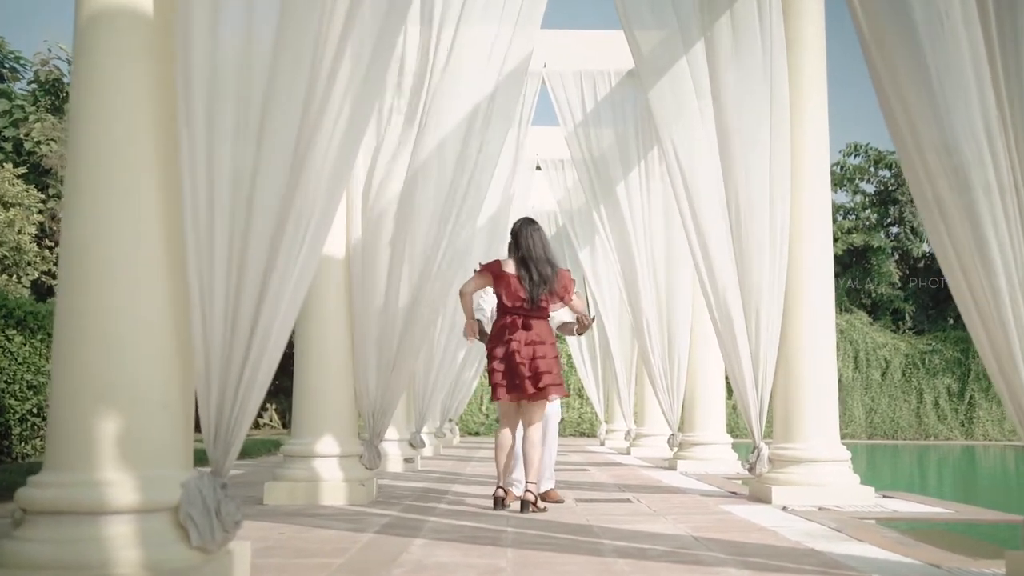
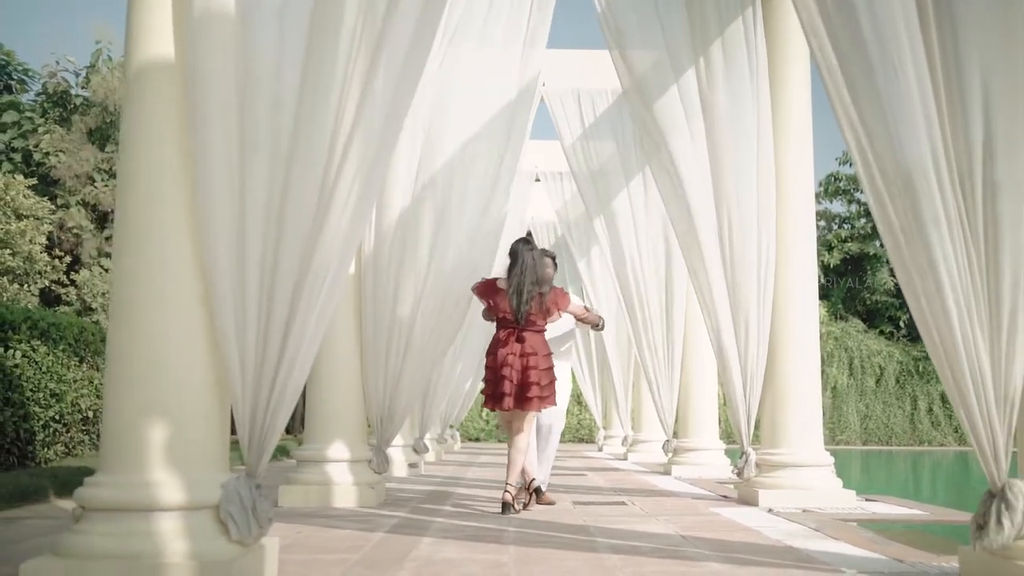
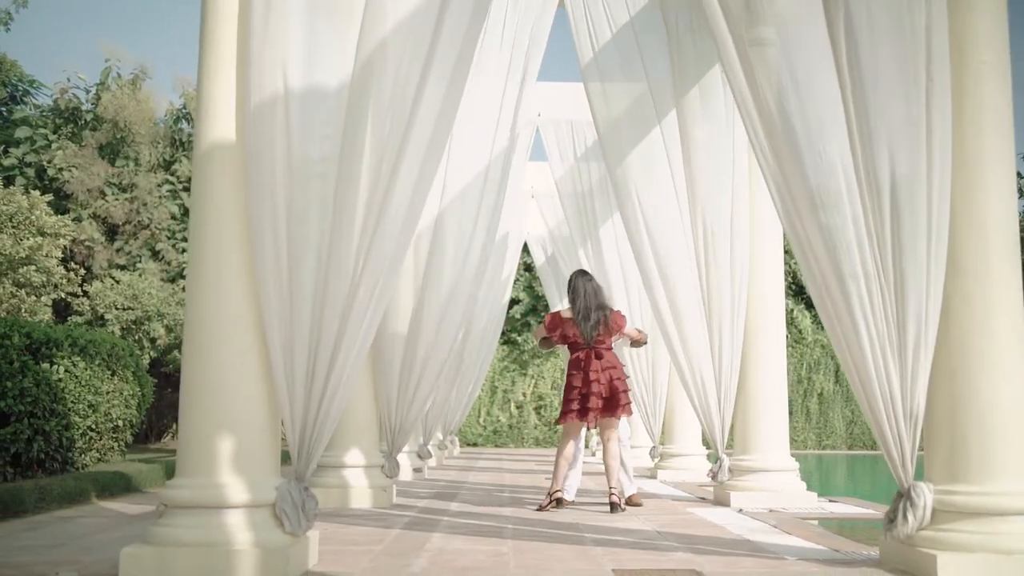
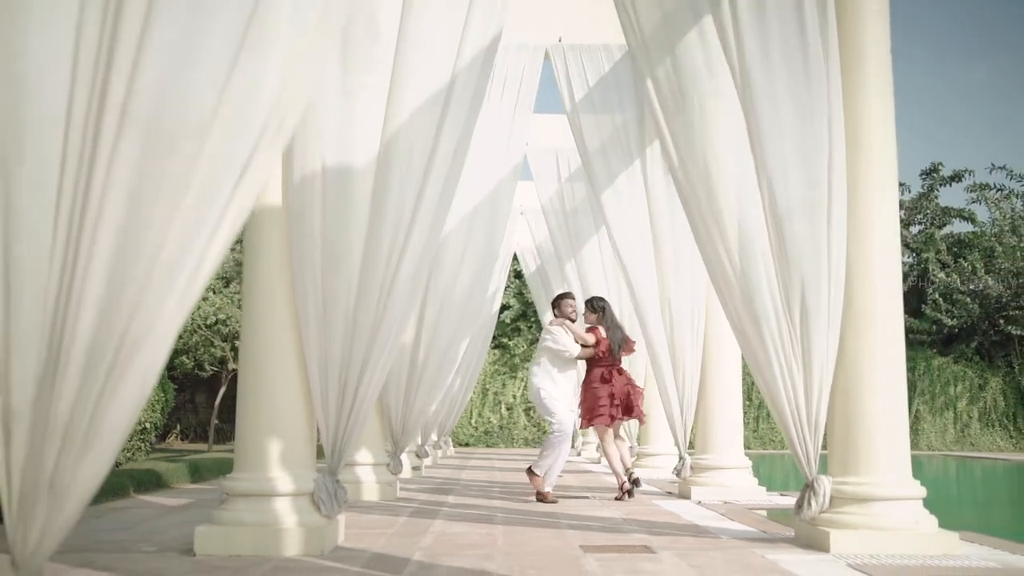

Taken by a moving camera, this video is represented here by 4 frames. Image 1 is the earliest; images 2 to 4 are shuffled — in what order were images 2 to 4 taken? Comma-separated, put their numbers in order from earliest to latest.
2, 3, 4
